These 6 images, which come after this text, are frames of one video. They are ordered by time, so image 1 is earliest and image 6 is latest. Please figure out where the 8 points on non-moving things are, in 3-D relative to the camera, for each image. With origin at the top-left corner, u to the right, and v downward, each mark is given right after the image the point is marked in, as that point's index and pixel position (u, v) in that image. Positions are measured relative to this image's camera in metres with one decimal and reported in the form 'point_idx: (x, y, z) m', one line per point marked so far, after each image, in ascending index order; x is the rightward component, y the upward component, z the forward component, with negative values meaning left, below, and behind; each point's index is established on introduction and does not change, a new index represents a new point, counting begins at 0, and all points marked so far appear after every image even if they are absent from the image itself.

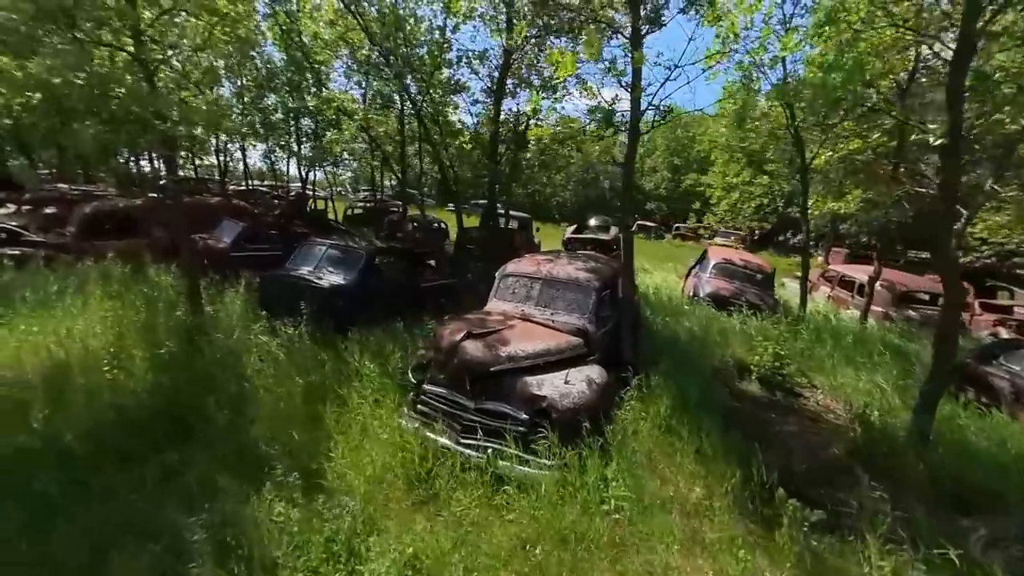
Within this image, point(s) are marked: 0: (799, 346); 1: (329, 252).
0: (+6.8, -1.4, +8.9) m
1: (-3.8, +0.7, +7.7) m
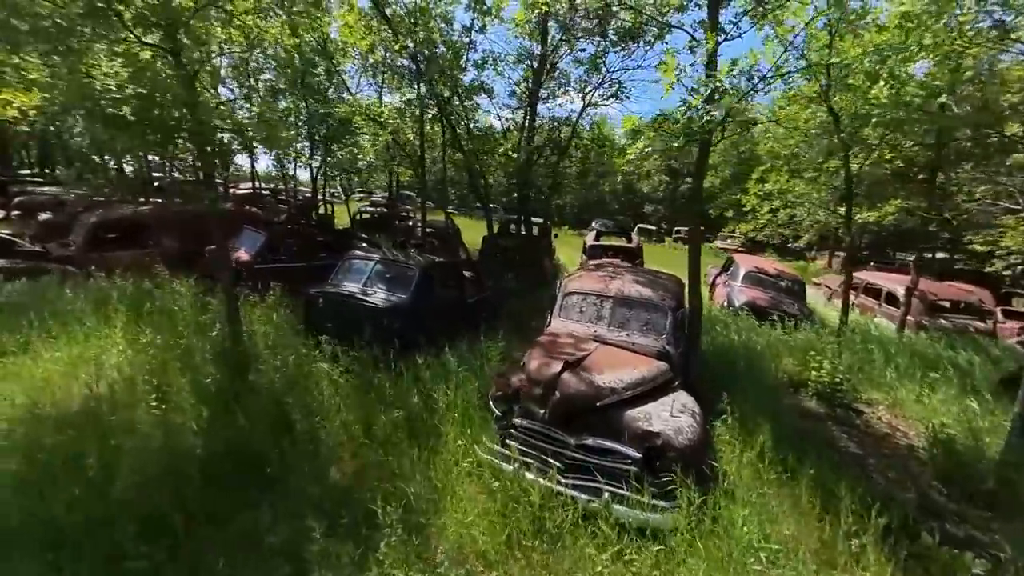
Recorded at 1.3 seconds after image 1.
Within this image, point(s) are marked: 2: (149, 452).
0: (+8.0, -1.7, +8.8) m
1: (-2.7, +0.4, +7.2) m
2: (-4.2, -1.9, +4.4) m
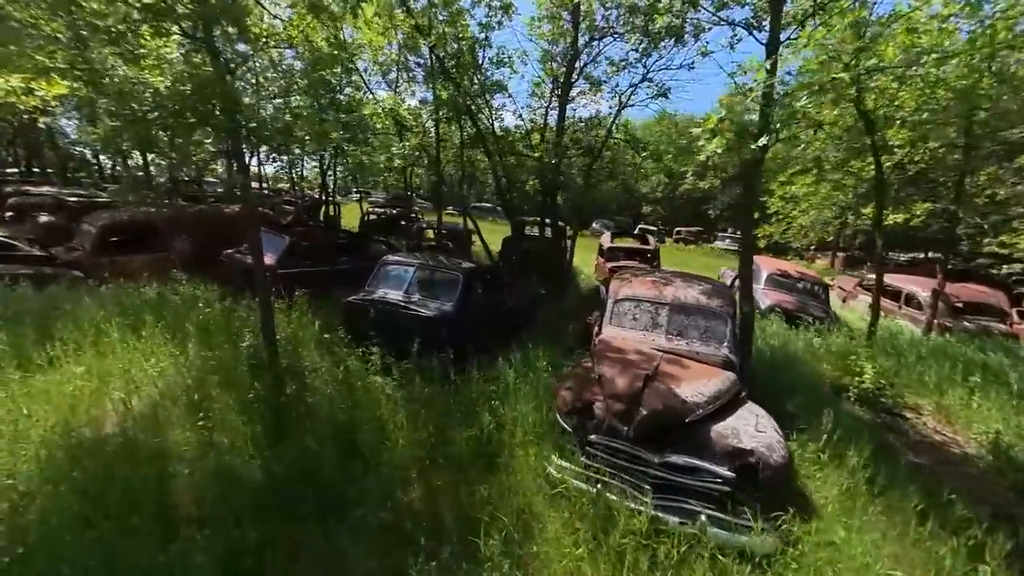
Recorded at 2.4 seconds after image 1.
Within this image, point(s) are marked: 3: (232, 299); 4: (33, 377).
0: (+8.8, -1.8, +8.7) m
1: (-1.8, +0.3, +6.9) m
2: (-3.3, -2.1, +4.0) m
3: (-6.2, -0.3, +8.3) m
4: (-6.9, -1.3, +5.4) m
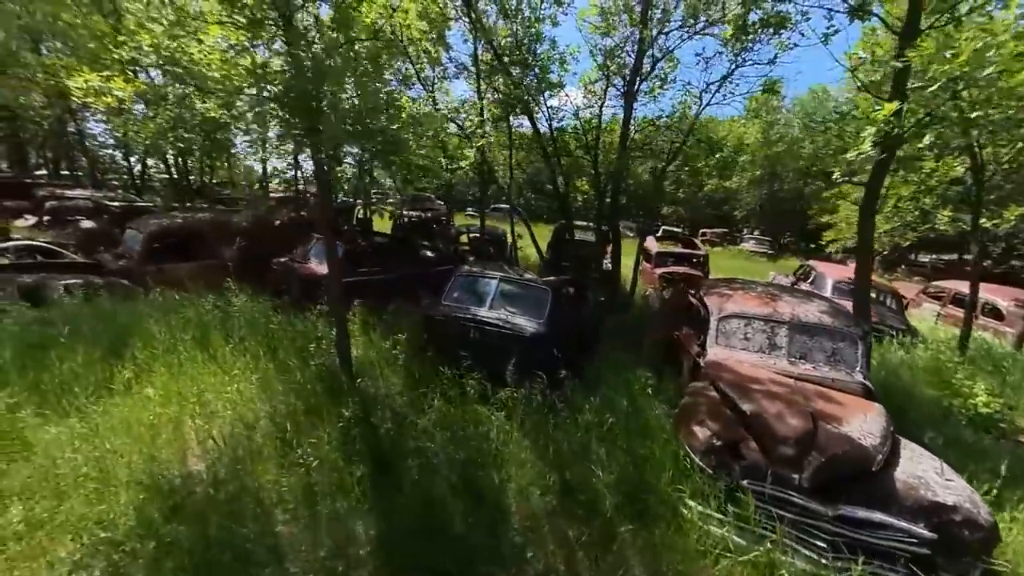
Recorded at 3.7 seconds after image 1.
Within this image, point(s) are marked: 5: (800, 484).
0: (+10.4, -2.1, +8.0) m
1: (-0.3, 0.0, +6.4) m
2: (-1.8, -2.3, +3.5) m
3: (-4.6, -0.5, +7.8) m
4: (-5.4, -1.5, +5.0) m
5: (+2.8, -1.9, +3.7) m
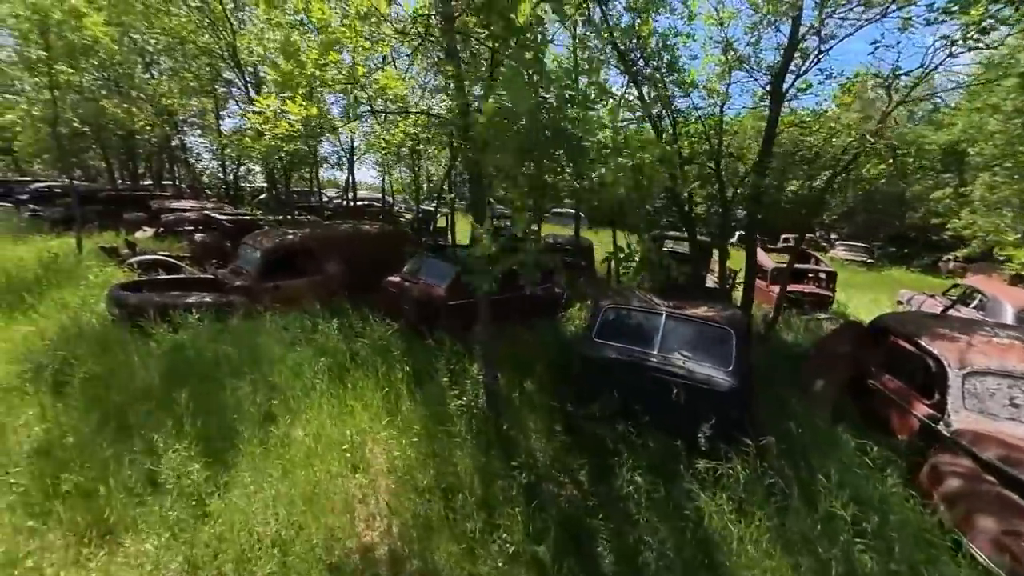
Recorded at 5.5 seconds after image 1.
0: (+12.9, -2.8, +5.9) m
1: (+2.2, -0.5, +5.5) m
2: (+0.3, -2.8, +2.8) m
3: (-2.0, -1.0, +7.4) m
4: (-3.0, -2.0, +4.6) m
5: (+5.0, -2.5, +2.4) m
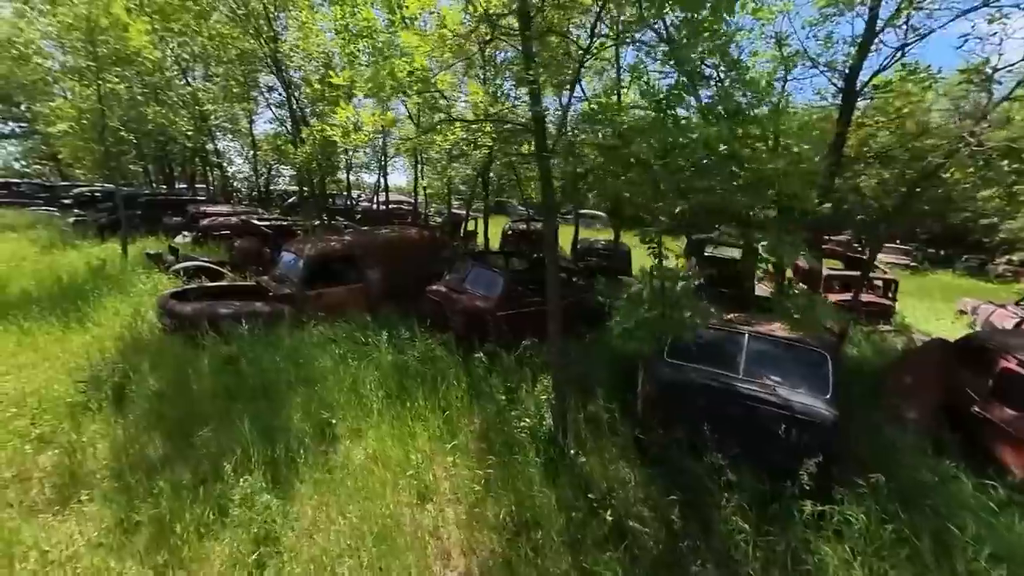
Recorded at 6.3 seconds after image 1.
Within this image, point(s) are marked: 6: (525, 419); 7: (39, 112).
0: (+13.9, -3.1, +5.1) m
1: (+3.2, -0.8, +5.1) m
2: (+1.2, -3.1, +2.5) m
3: (-0.9, -1.2, +7.1) m
4: (-2.1, -2.2, +4.4) m
5: (+5.8, -2.8, +1.9) m
6: (+0.2, -1.9, +5.3) m
7: (-25.4, +9.5, +20.0) m
